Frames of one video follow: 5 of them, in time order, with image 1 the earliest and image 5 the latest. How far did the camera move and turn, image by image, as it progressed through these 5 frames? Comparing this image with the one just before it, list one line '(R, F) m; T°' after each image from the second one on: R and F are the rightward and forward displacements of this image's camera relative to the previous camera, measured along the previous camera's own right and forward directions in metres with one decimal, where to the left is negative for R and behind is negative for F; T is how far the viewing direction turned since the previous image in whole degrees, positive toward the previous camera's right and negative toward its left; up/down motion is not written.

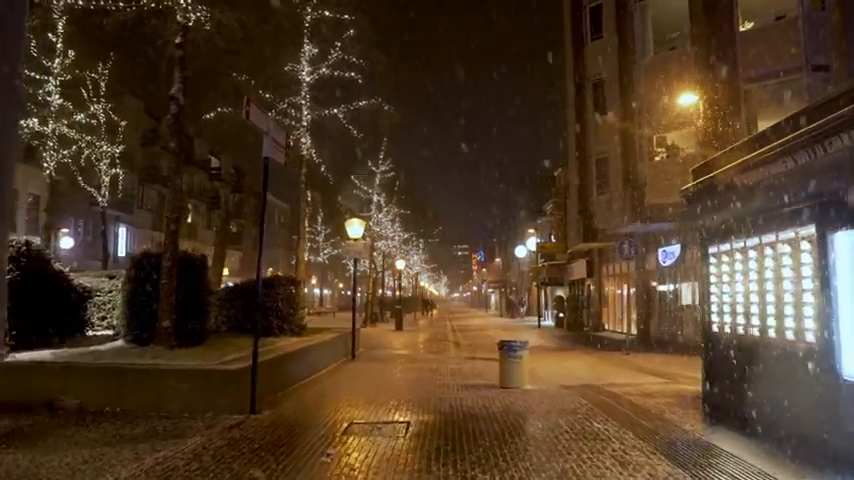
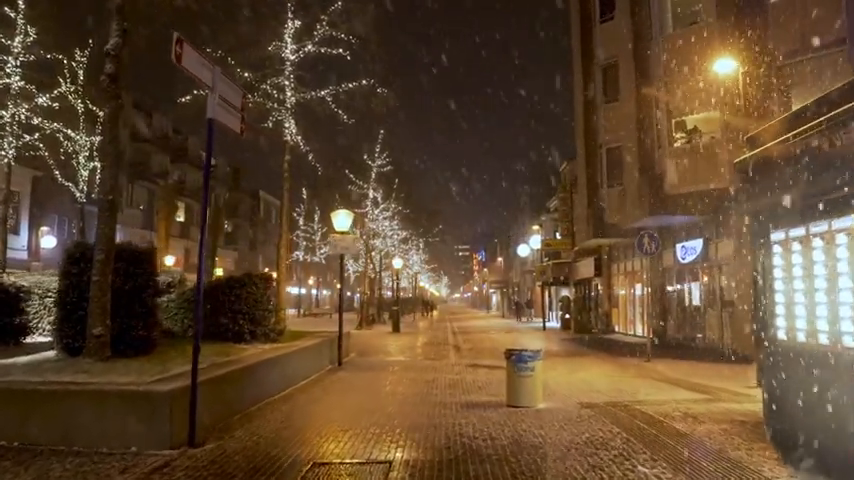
(+0.1, +2.2) m; 0°
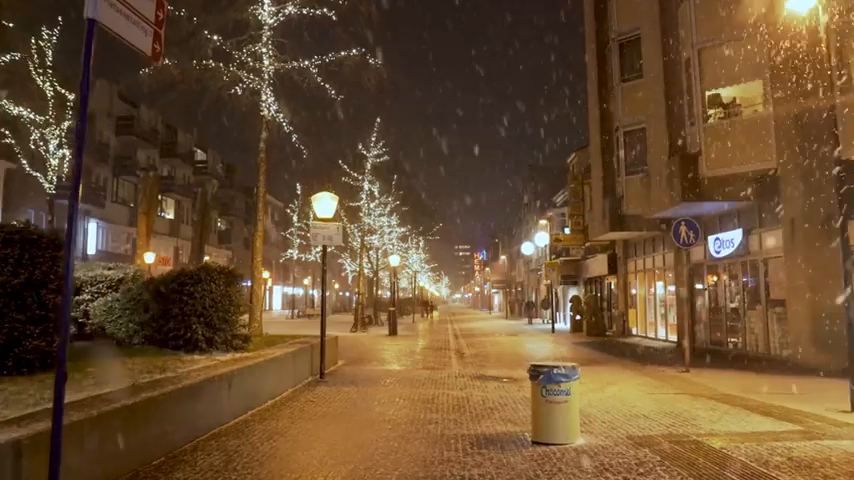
(0.0, +2.7) m; 0°
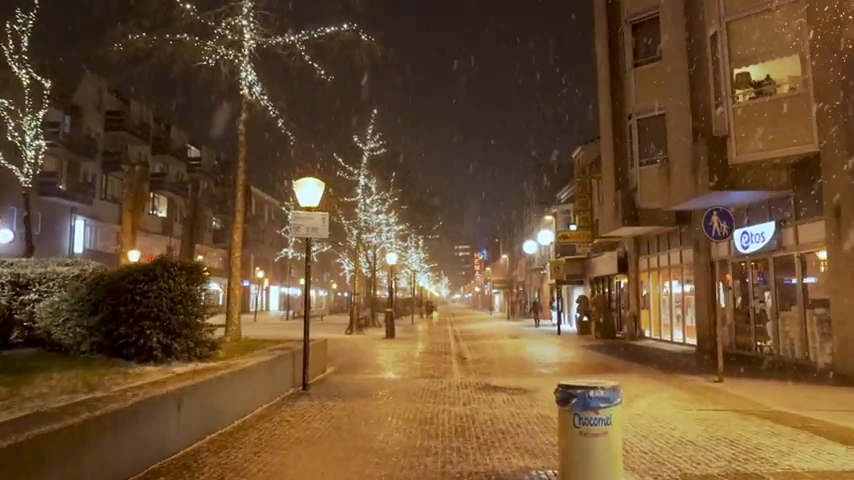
(0.0, +1.8) m; 0°
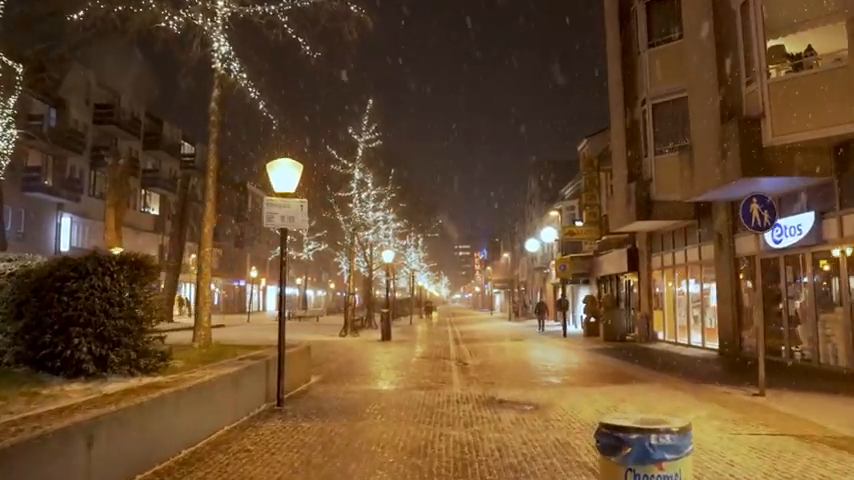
(+0.1, +1.8) m; 0°
